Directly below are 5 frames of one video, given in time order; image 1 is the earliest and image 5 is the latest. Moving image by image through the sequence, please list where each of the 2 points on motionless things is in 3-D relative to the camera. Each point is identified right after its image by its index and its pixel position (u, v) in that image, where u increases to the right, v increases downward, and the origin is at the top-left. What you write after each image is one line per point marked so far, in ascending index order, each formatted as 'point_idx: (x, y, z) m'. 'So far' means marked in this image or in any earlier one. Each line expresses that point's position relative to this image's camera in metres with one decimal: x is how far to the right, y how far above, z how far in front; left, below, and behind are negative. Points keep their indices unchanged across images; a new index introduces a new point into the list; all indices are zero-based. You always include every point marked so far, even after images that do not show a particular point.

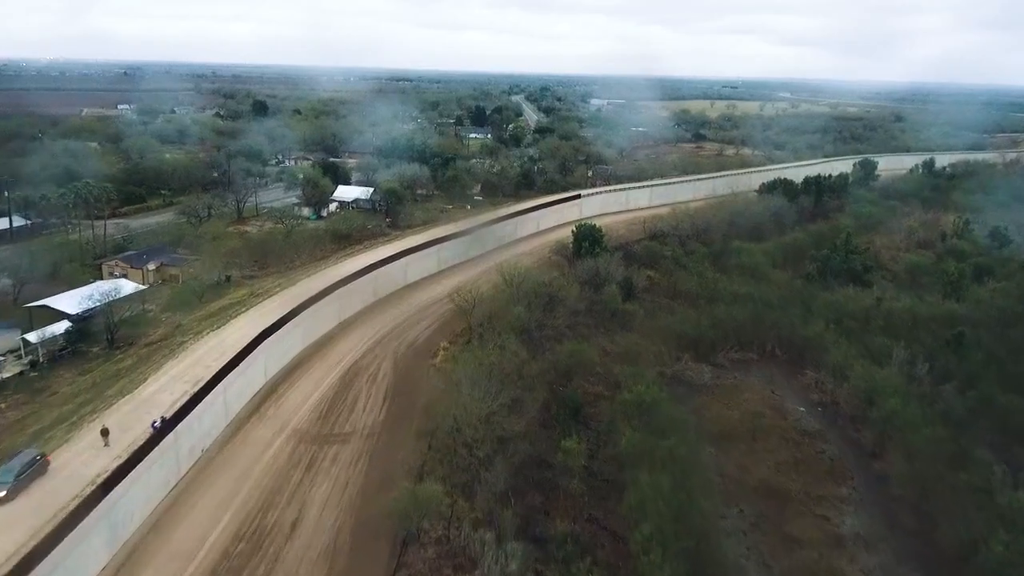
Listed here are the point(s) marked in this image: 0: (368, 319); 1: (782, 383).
0: (-3.6, -0.8, +19.1) m
1: (+6.6, -2.3, +18.4) m
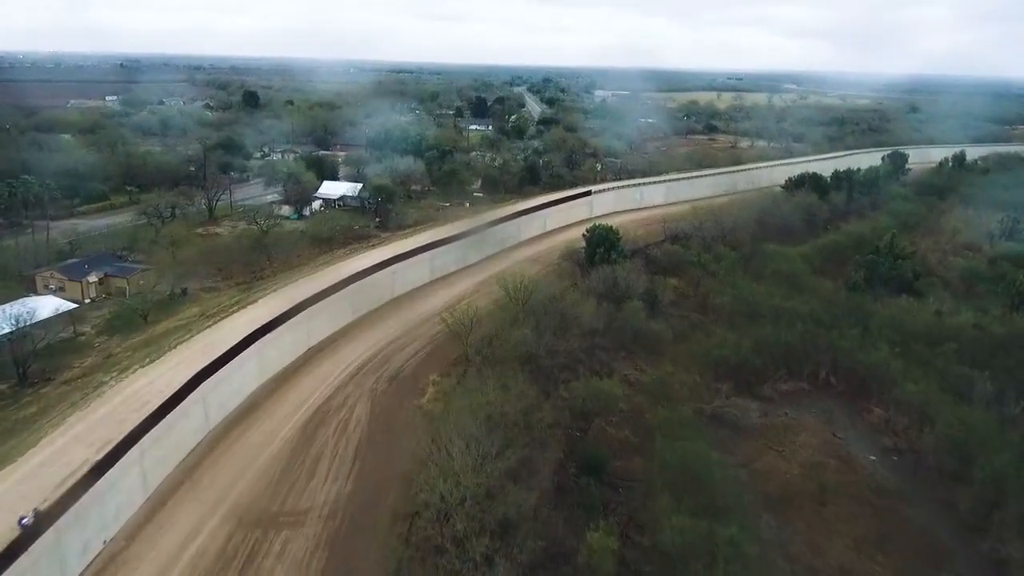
0: (-3.5, -1.1, +16.0) m
1: (+6.7, -2.7, +15.2) m
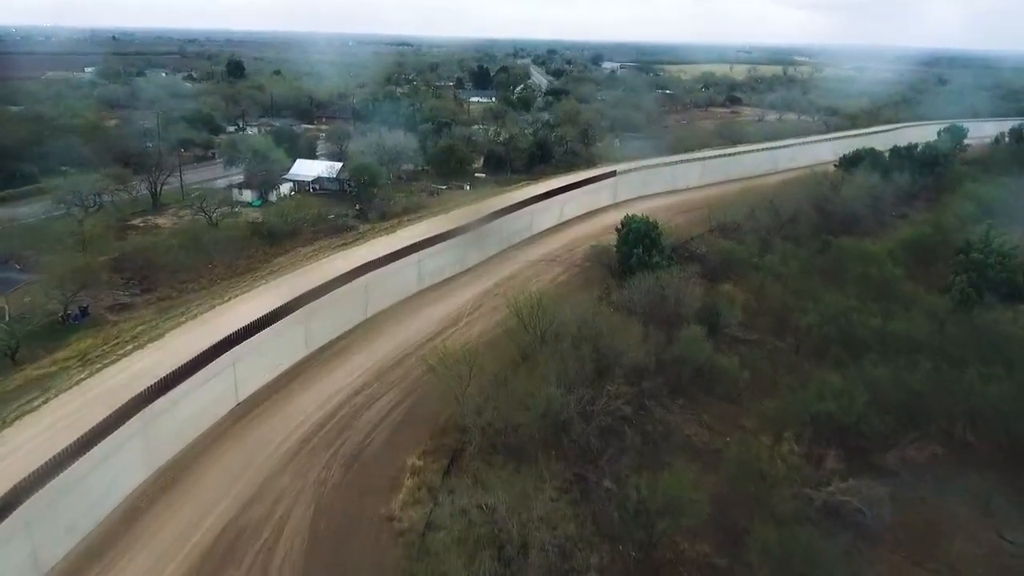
0: (-3.3, -1.6, +11.2) m
1: (+6.9, -3.2, +10.5) m
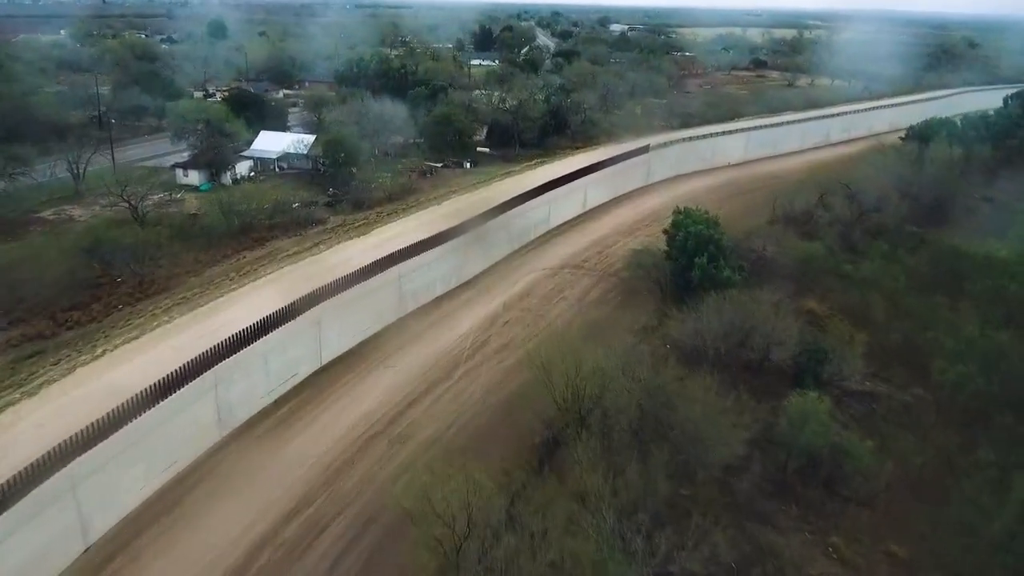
0: (-3.0, -2.1, +7.0) m
1: (+7.2, -3.8, +6.3) m
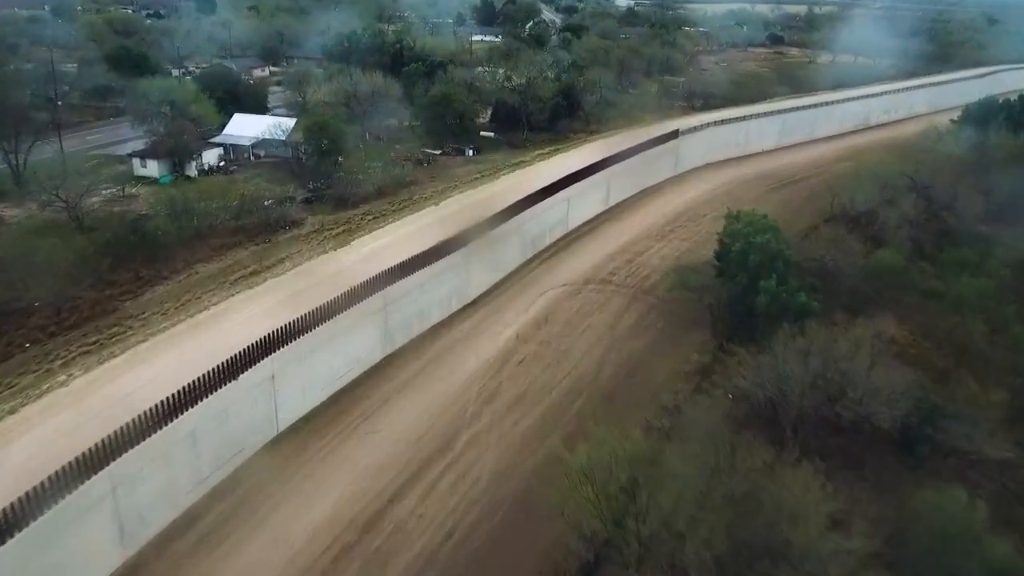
0: (-2.9, -2.6, +4.6) m
1: (+7.4, -4.3, +4.0) m
